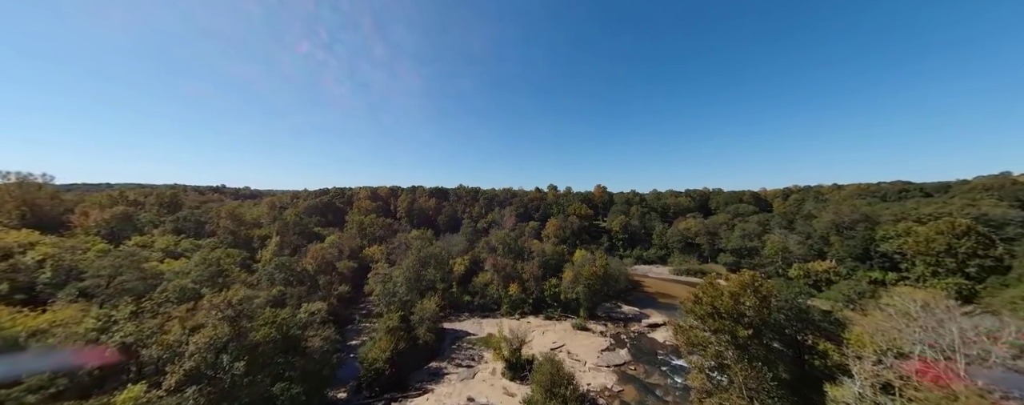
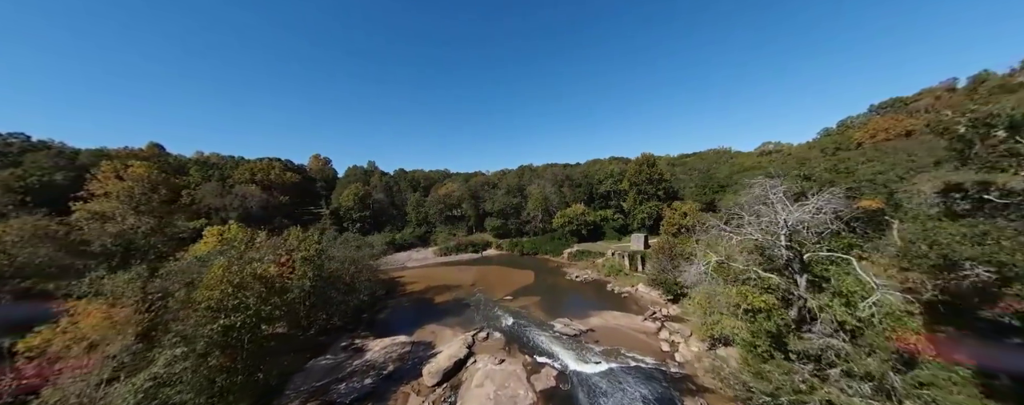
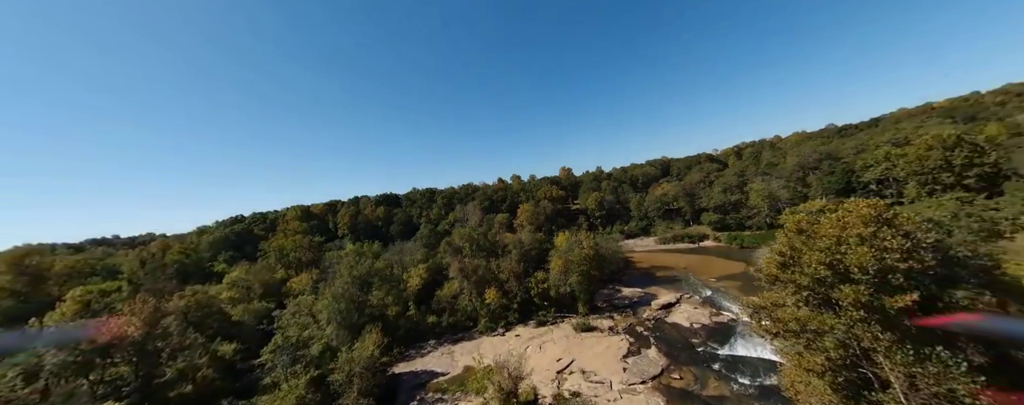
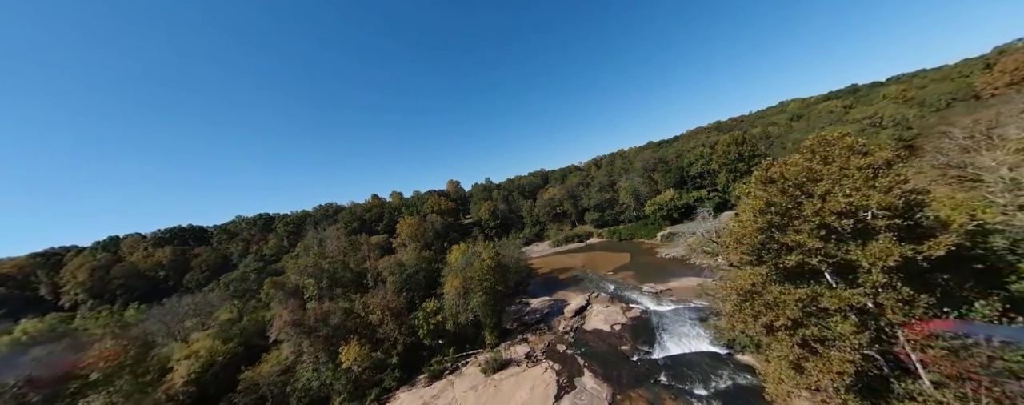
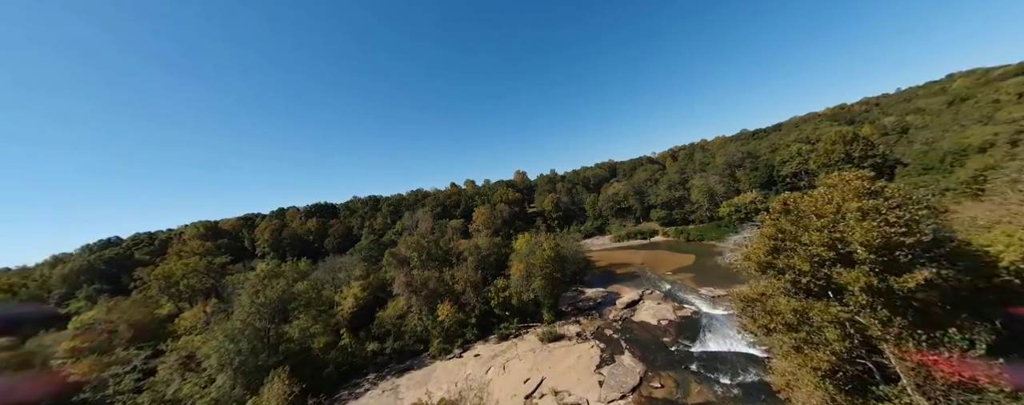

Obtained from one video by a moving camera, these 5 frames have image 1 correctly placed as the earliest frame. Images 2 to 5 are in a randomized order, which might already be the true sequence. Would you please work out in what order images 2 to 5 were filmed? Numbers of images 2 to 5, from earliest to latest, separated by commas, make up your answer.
3, 5, 4, 2
